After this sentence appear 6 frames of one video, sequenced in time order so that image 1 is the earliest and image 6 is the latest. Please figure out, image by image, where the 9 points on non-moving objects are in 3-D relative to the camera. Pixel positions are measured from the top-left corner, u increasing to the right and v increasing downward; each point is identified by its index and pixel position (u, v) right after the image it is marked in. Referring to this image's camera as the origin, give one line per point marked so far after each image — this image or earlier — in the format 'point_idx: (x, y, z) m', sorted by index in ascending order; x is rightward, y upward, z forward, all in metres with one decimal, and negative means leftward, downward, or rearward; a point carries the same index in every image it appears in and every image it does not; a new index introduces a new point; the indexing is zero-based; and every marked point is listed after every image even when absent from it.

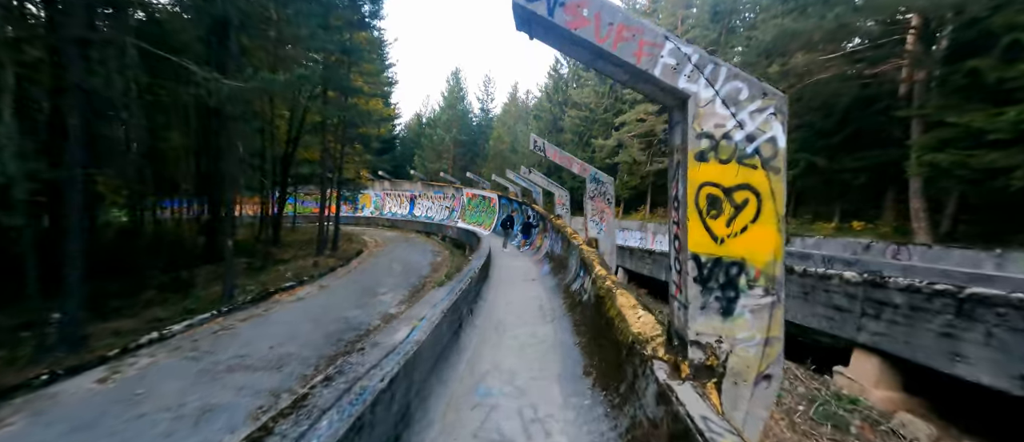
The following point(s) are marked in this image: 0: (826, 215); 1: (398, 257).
0: (+14.7, +0.2, +17.6) m
1: (-5.4, -1.8, +18.0) m
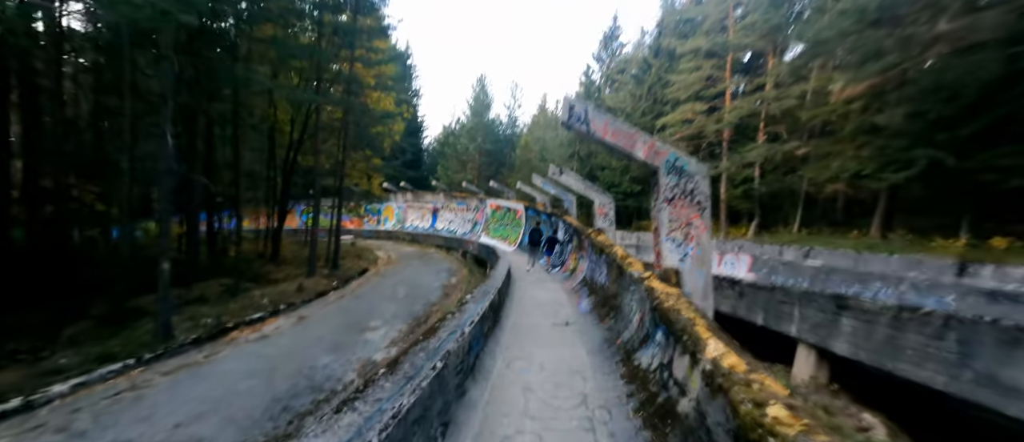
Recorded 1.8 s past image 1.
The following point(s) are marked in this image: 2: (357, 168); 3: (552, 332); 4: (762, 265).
0: (+15.7, -0.3, +13.5) m
1: (-4.3, -2.4, +15.5) m
2: (-8.4, +2.9, +19.2) m
3: (+0.6, -1.7, +5.8) m
4: (+6.6, -1.1, +9.7) m
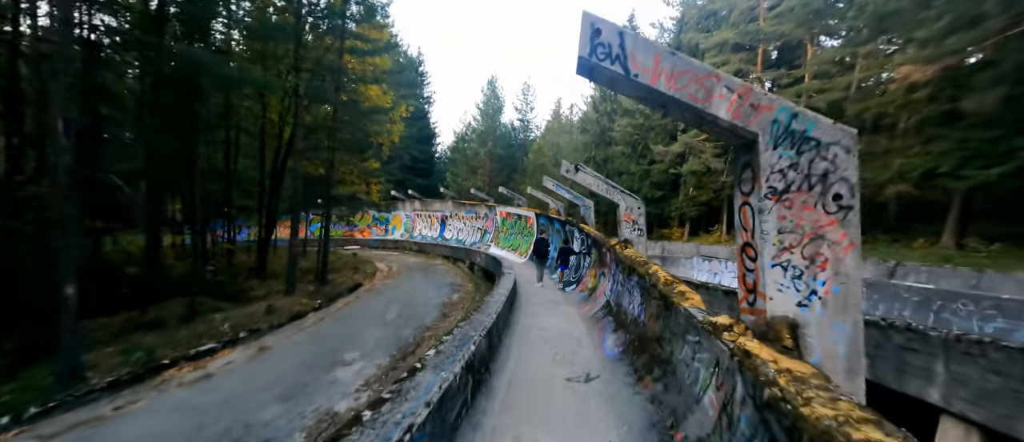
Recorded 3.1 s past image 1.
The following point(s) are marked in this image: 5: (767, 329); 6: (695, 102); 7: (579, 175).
0: (+16.0, -0.5, +11.1) m
1: (-4.0, -2.7, +13.8) m
2: (-7.9, +2.4, +17.7) m
3: (+0.6, -1.8, +4.0) m
4: (+6.7, -1.3, +7.6) m
5: (+1.6, -0.7, +2.4) m
6: (+1.1, +0.8, +2.4) m
7: (+2.7, +1.7, +15.1) m
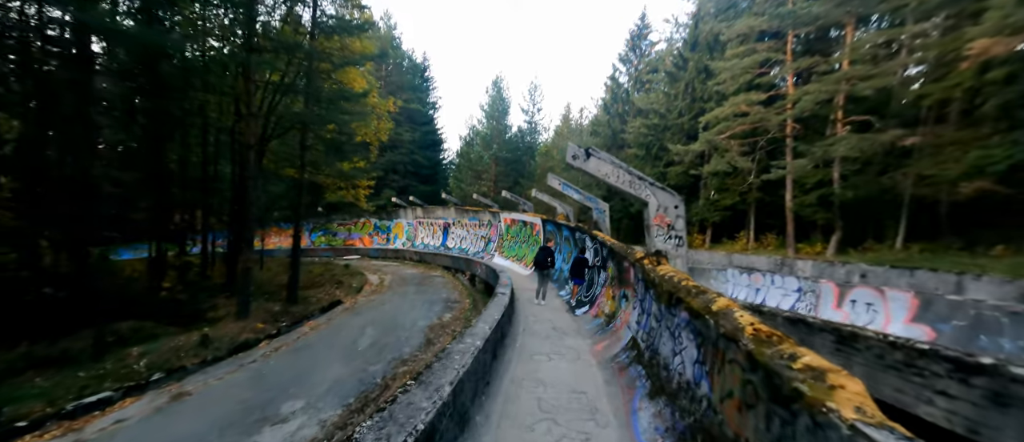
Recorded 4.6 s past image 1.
0: (+15.9, -0.6, +8.6) m
1: (-4.0, -3.0, +11.9) m
2: (-7.8, +2.1, +16.0) m
3: (+0.3, -1.8, +1.9) m
4: (+6.5, -1.3, +5.4) m
5: (+1.3, -0.6, +0.3) m
6: (+0.8, +0.8, +0.4) m
7: (+2.7, +1.4, +13.0) m
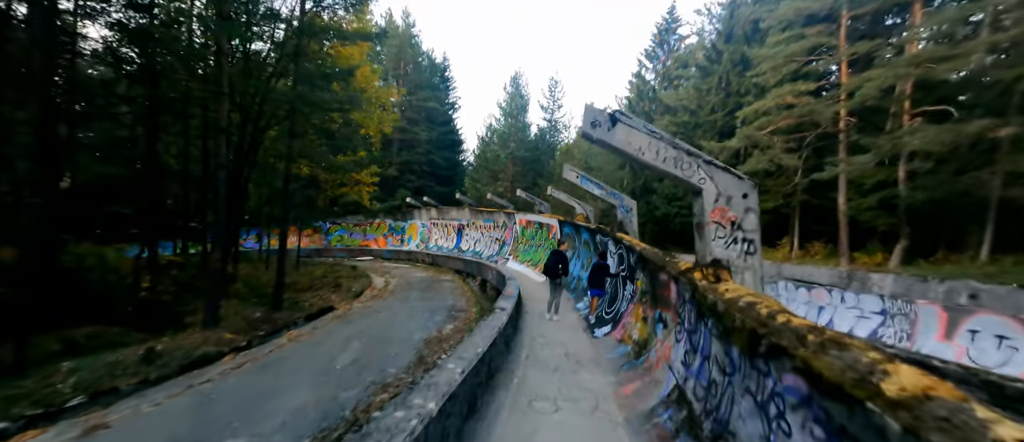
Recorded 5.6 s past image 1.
0: (+16.0, -0.7, +6.2) m
1: (-3.7, -2.9, +10.6) m
2: (-7.2, +2.1, +15.0) m
3: (0.0, -1.7, +0.4) m
4: (+6.4, -1.4, +3.5) m
5: (+0.9, -0.5, -1.2) m
6: (+0.5, +0.9, -1.2) m
7: (+3.1, +1.4, +11.4) m
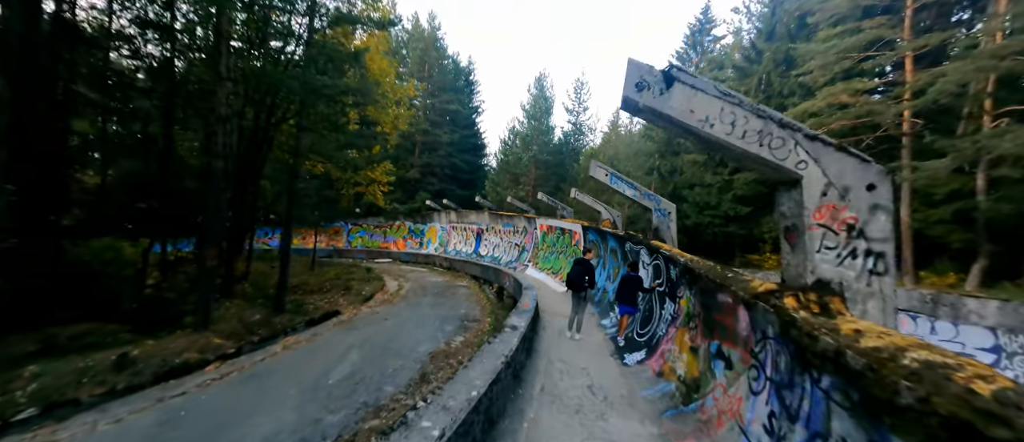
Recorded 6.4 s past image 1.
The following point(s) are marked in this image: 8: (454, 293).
0: (+16.2, -1.2, +4.3) m
1: (-3.3, -2.9, +9.7) m
2: (-6.4, +2.1, +14.4) m
3: (-0.1, -1.6, -0.6) m
4: (+6.4, -1.5, +2.2) m
5: (+0.7, -0.5, -2.3) m
6: (+0.3, +1.0, -2.2) m
7: (+3.7, +1.2, +10.2) m
8: (-2.6, -3.2, +16.5) m
